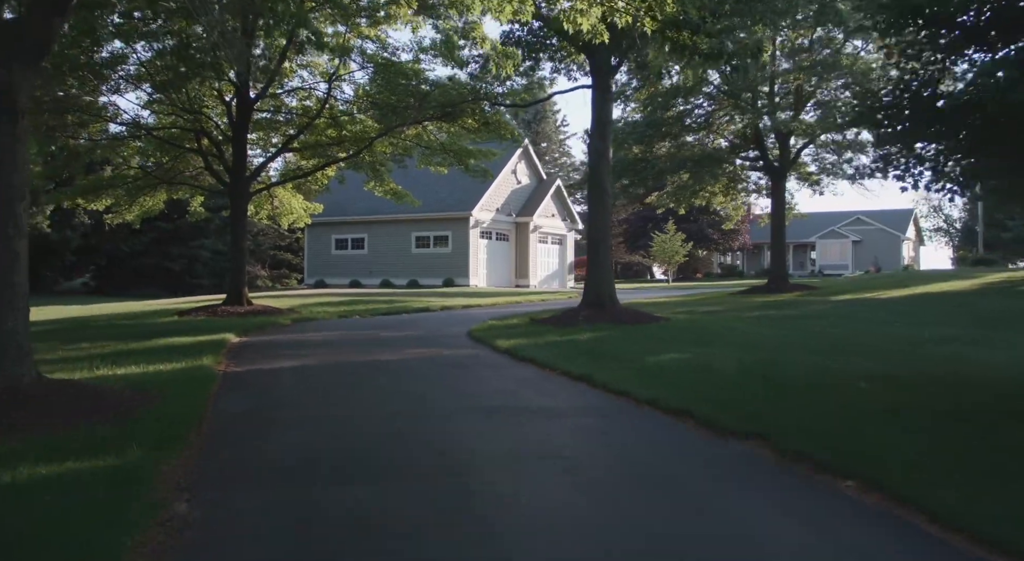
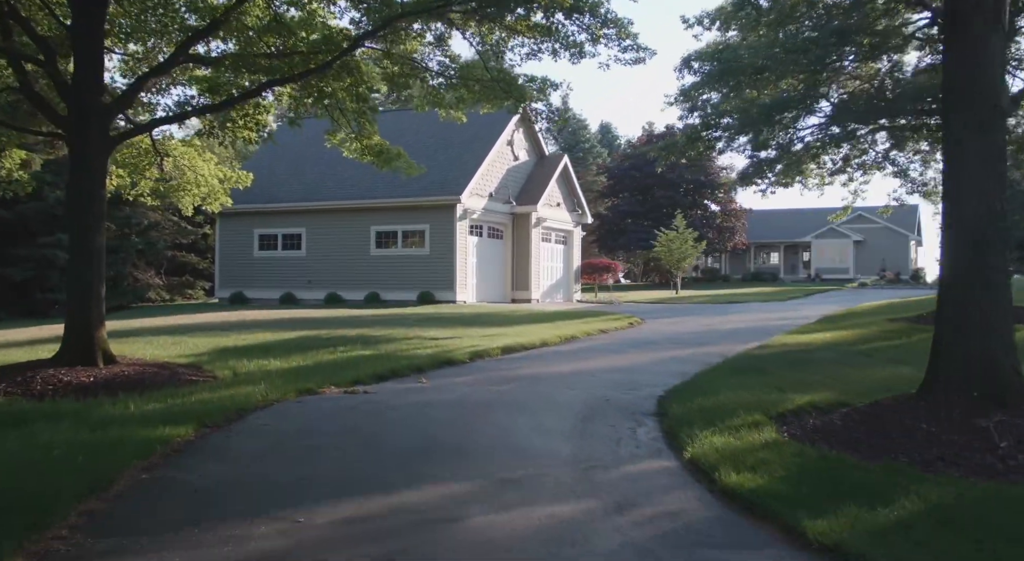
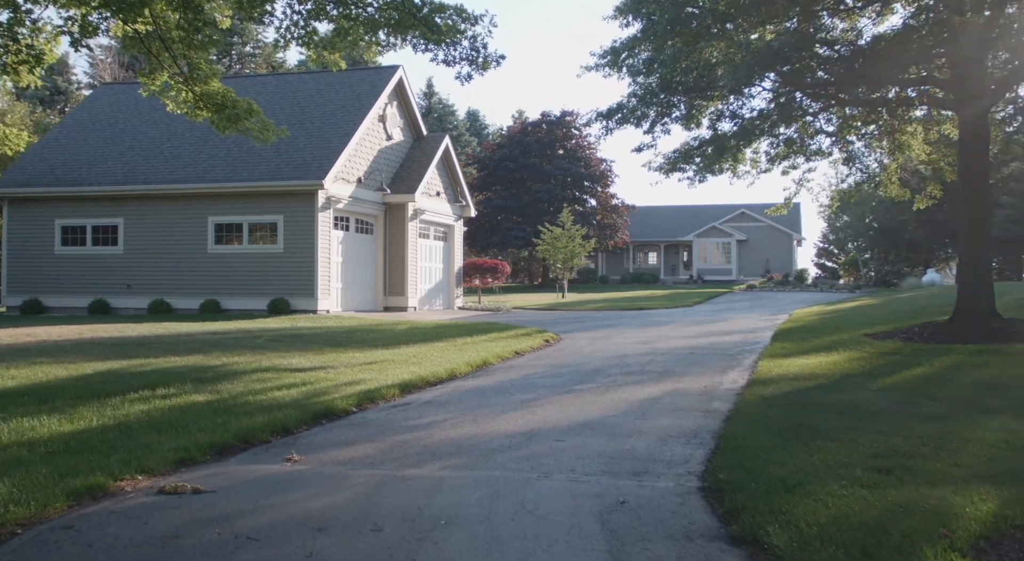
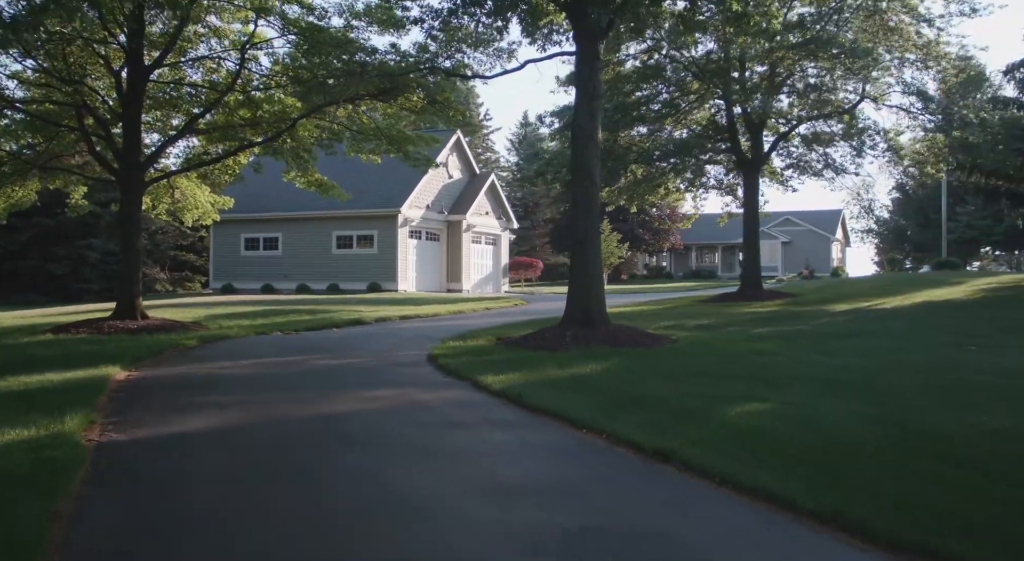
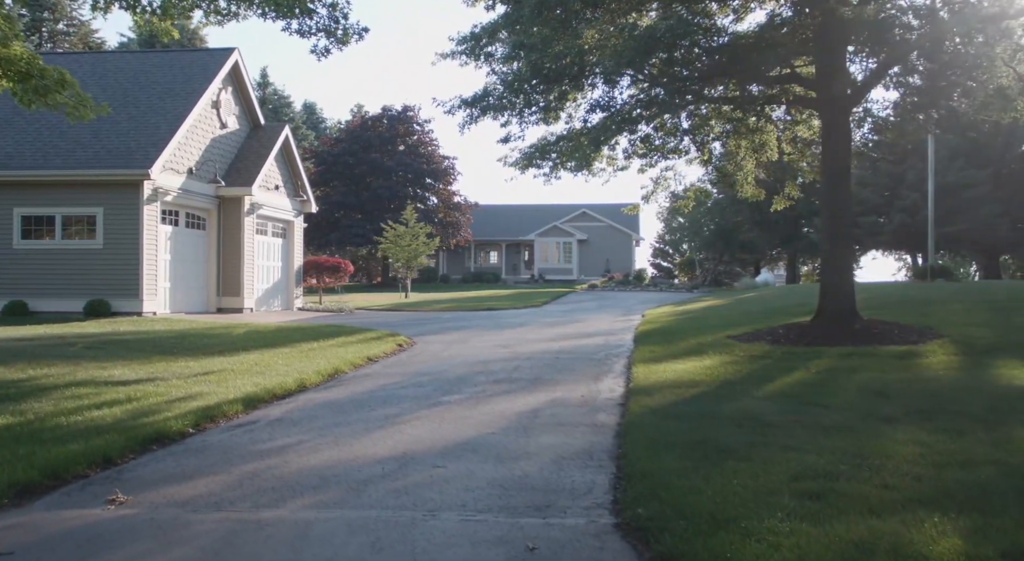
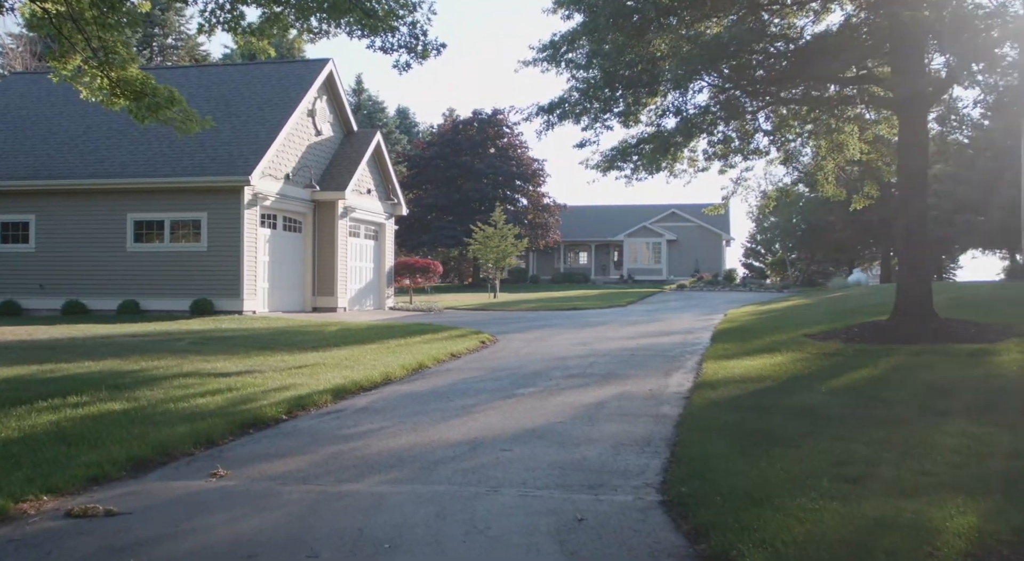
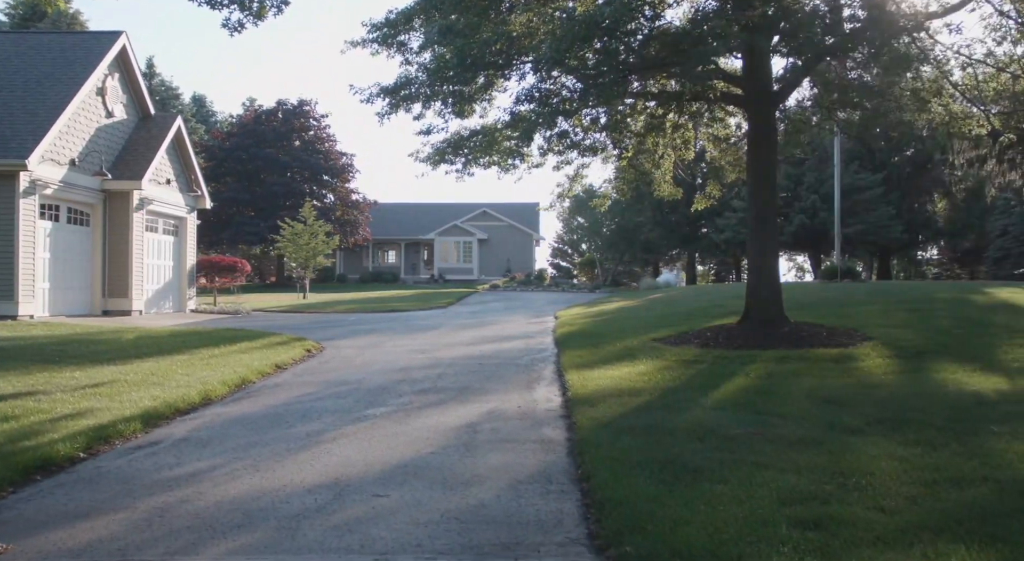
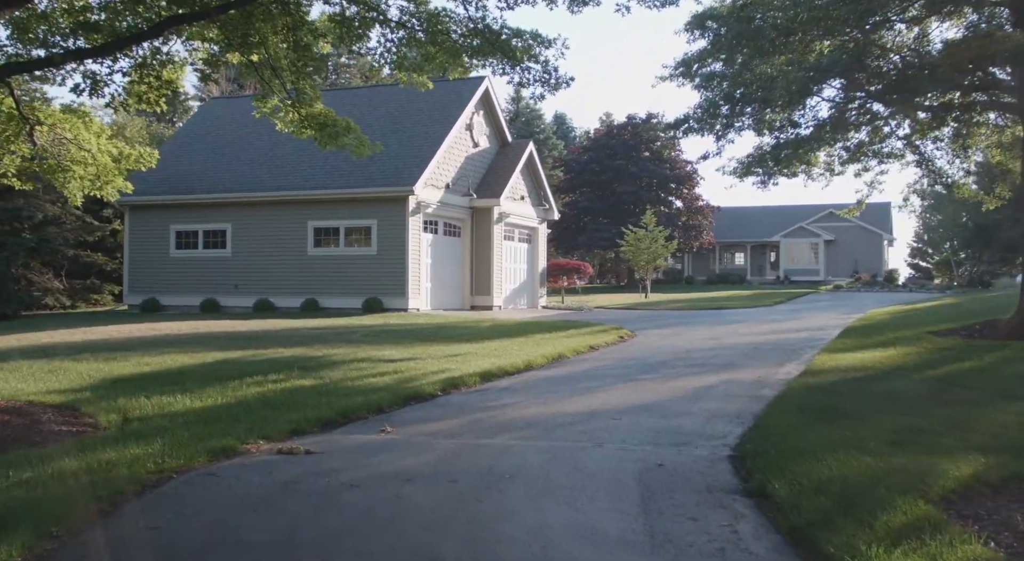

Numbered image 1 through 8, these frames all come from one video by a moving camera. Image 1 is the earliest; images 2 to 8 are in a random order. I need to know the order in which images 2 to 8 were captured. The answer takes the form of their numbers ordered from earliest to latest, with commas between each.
4, 2, 8, 3, 6, 5, 7
